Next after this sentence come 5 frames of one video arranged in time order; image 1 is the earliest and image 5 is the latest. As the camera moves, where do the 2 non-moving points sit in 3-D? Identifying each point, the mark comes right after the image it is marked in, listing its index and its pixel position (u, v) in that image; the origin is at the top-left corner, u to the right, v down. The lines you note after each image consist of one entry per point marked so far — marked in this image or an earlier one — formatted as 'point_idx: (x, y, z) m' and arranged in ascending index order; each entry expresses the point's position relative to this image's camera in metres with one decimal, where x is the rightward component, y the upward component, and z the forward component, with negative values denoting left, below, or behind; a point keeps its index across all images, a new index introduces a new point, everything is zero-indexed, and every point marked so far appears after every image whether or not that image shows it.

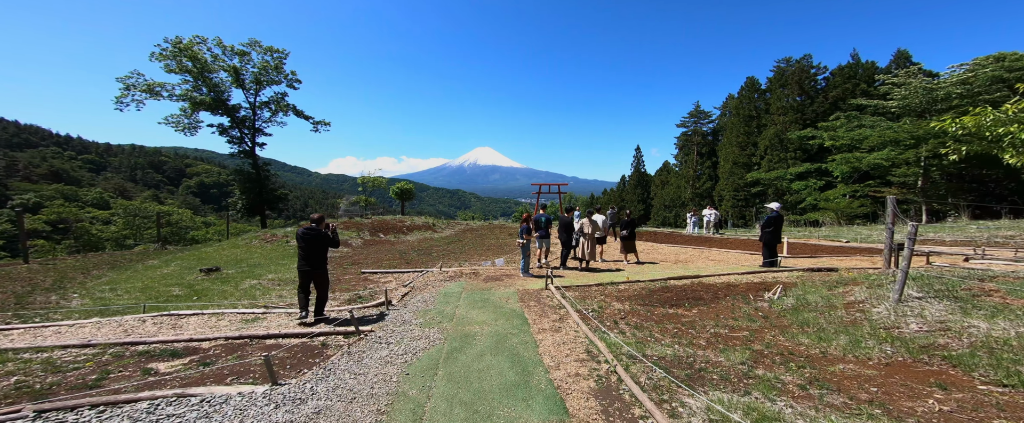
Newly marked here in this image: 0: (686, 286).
0: (+3.7, -1.6, +7.8) m
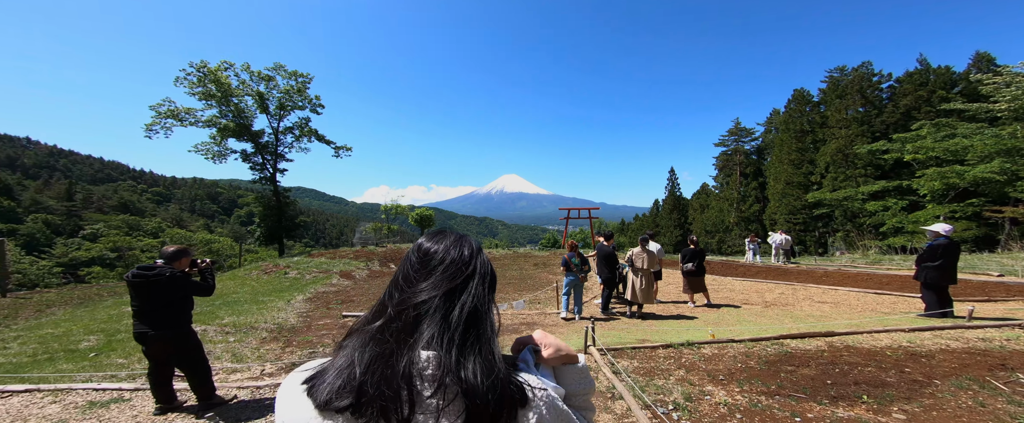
0: (+4.0, -1.8, +4.7) m
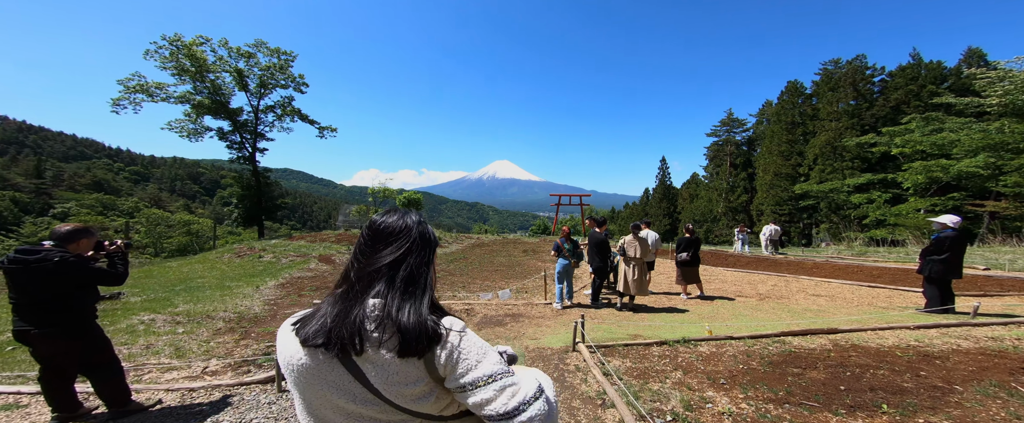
0: (+3.7, -1.7, +4.3) m
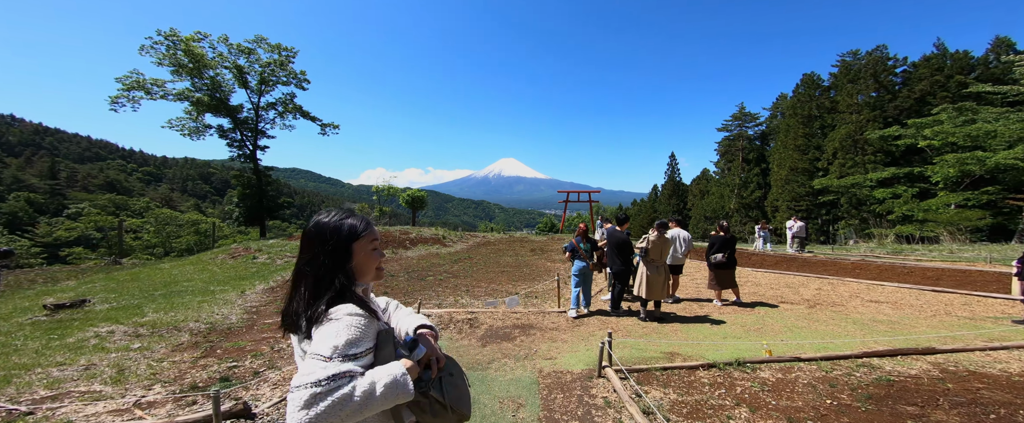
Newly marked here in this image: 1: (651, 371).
0: (+3.8, -1.6, +3.3) m
1: (+1.5, -1.7, +3.9) m
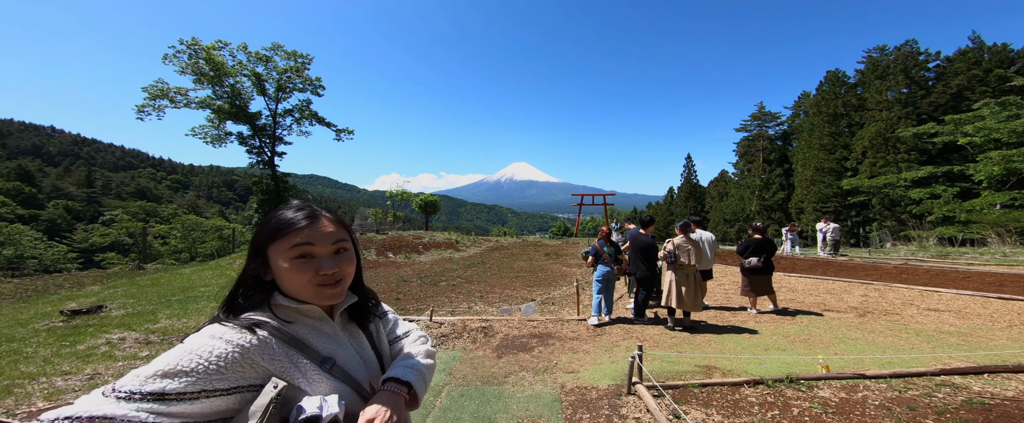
0: (+4.0, -1.5, +2.8) m
1: (+1.7, -1.7, +3.5) m
